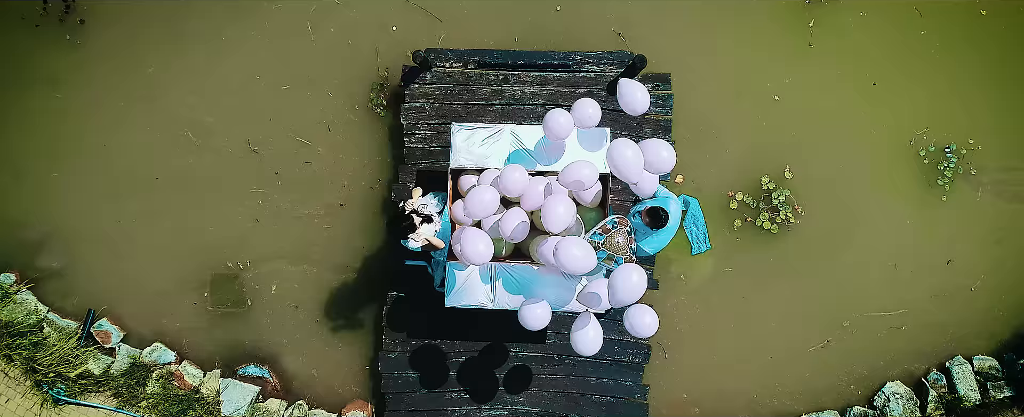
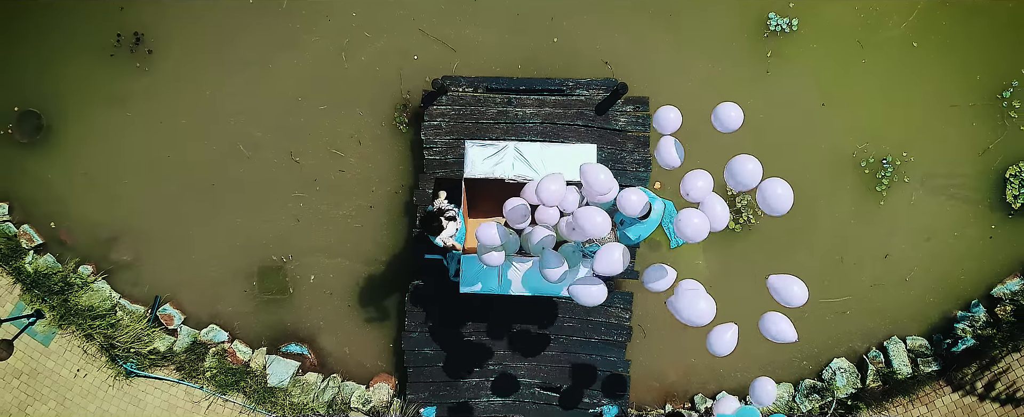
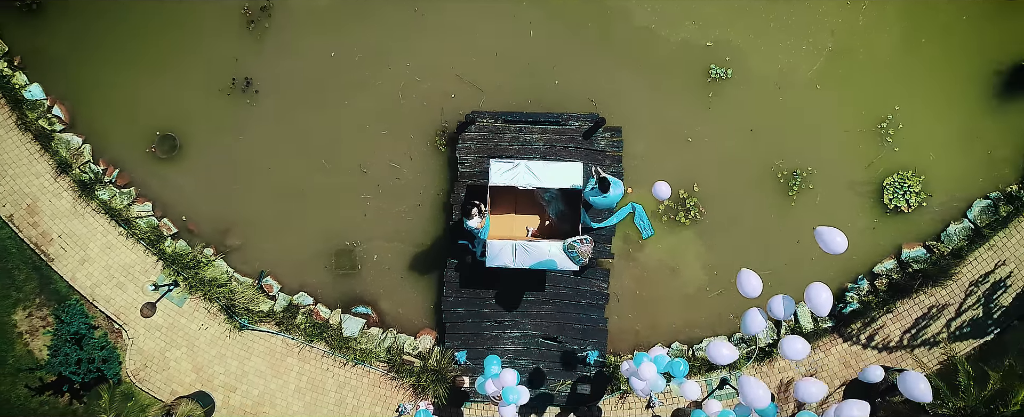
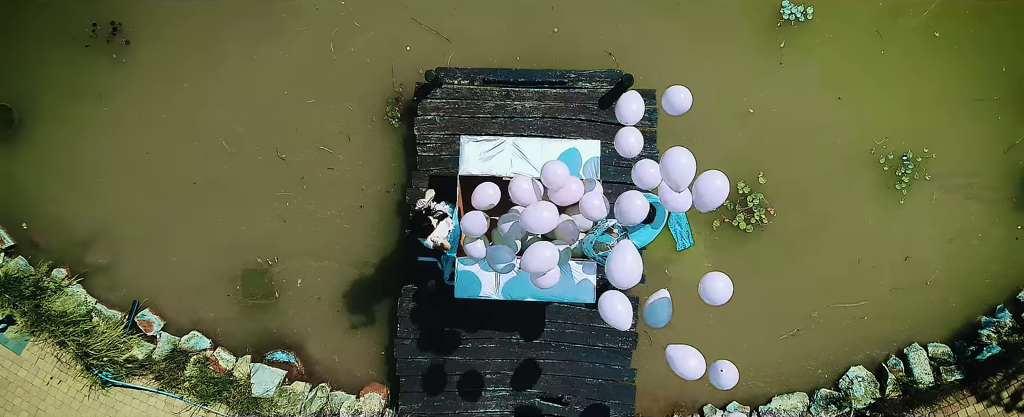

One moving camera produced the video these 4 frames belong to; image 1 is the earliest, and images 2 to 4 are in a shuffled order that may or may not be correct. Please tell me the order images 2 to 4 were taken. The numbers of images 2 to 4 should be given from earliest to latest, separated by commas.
4, 2, 3
